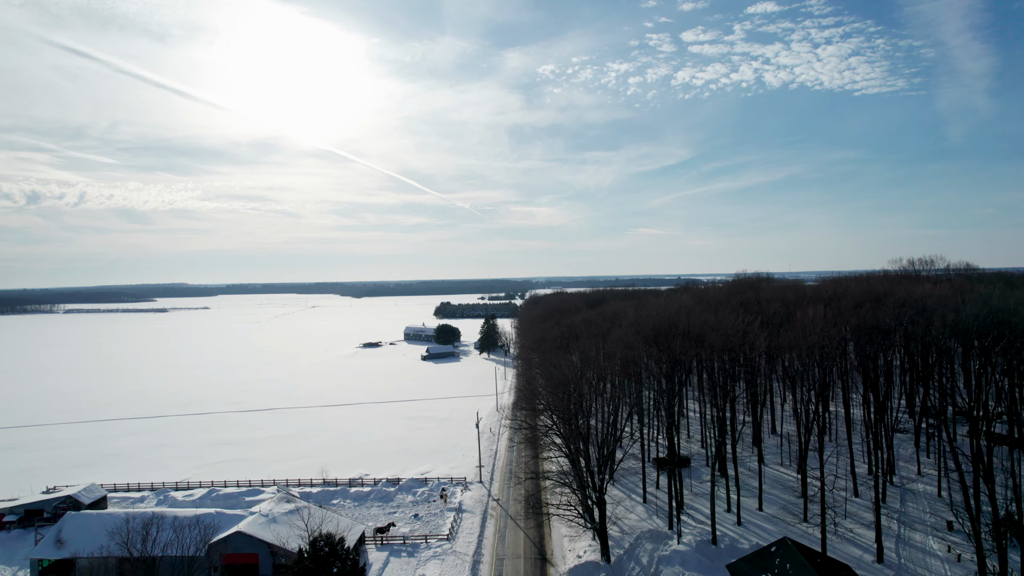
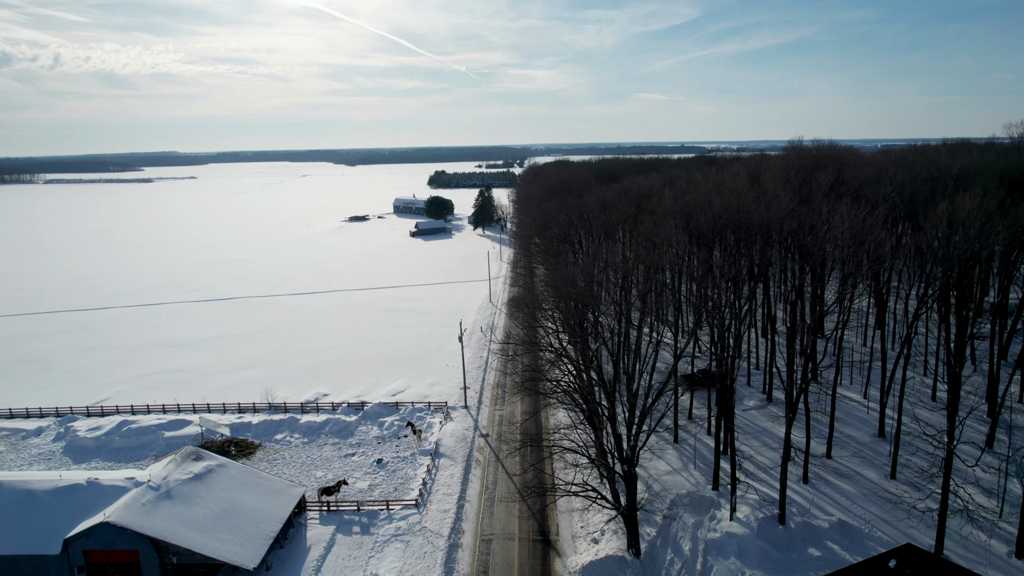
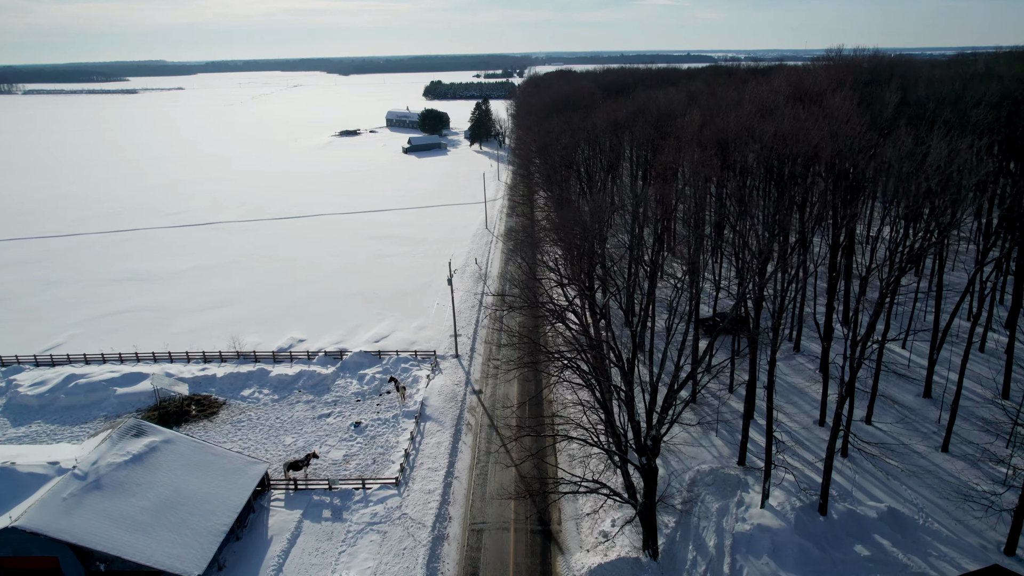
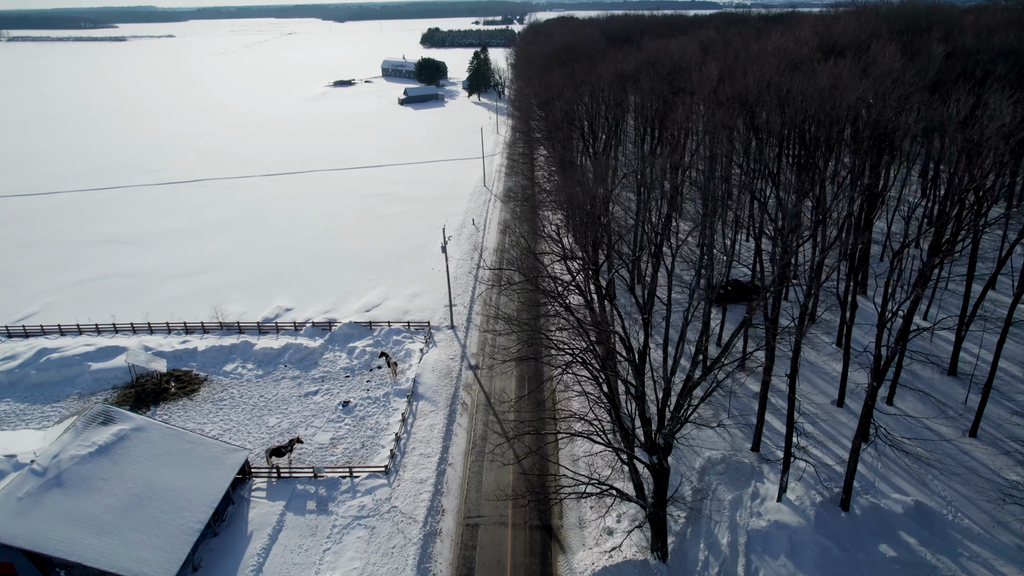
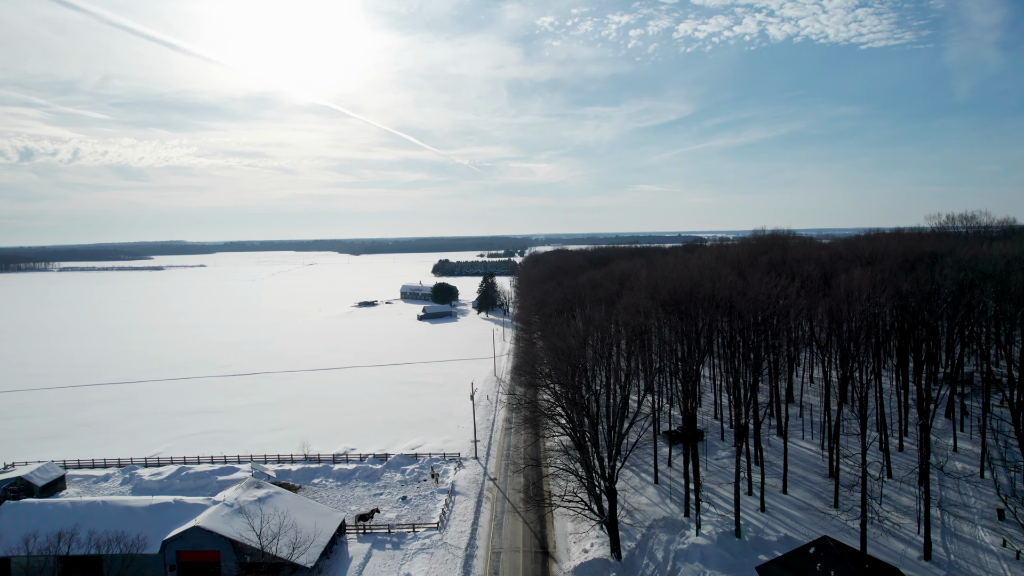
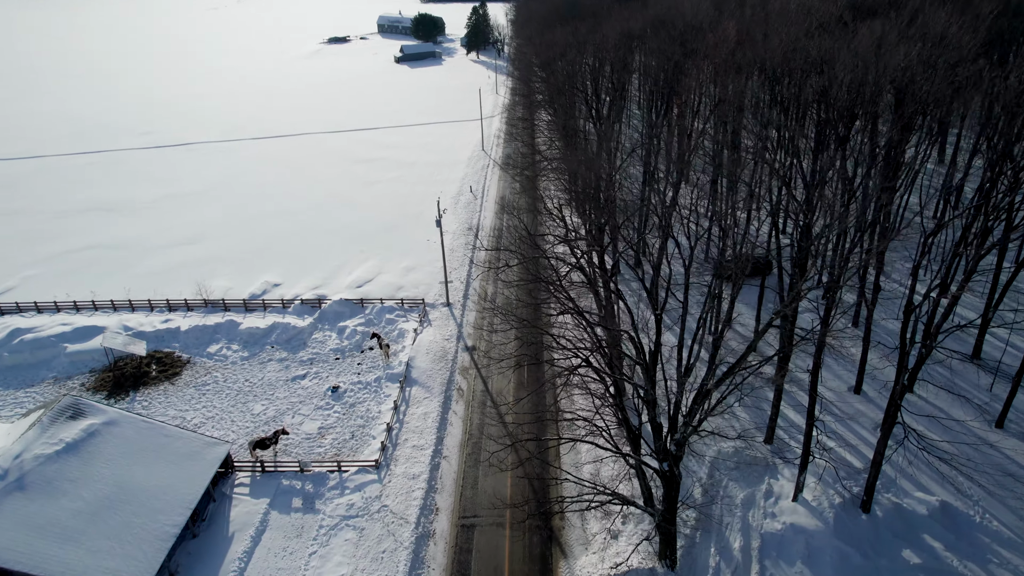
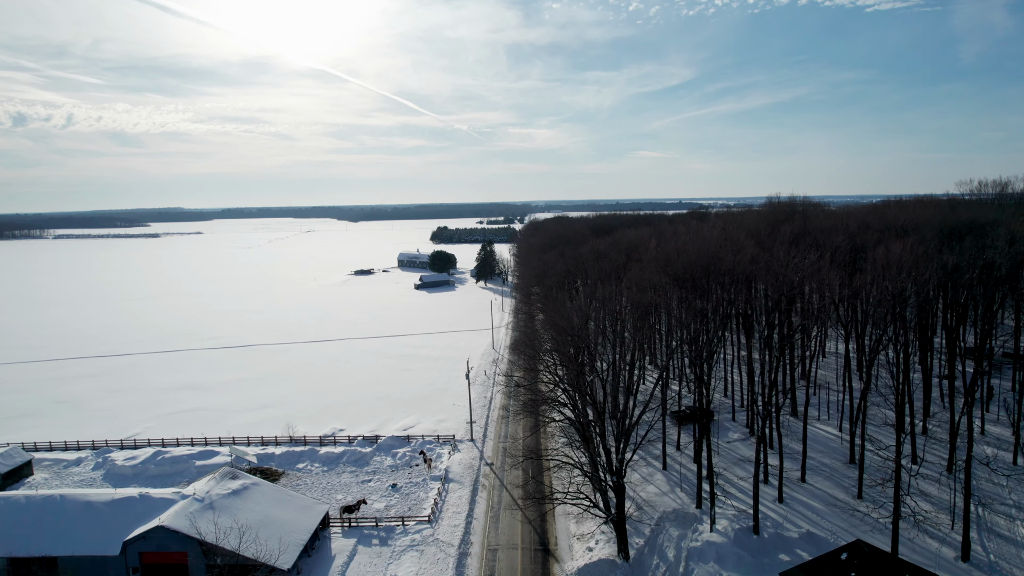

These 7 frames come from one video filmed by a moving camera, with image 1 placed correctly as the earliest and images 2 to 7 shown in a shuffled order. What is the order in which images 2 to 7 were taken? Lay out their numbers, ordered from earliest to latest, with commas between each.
5, 7, 2, 3, 4, 6
